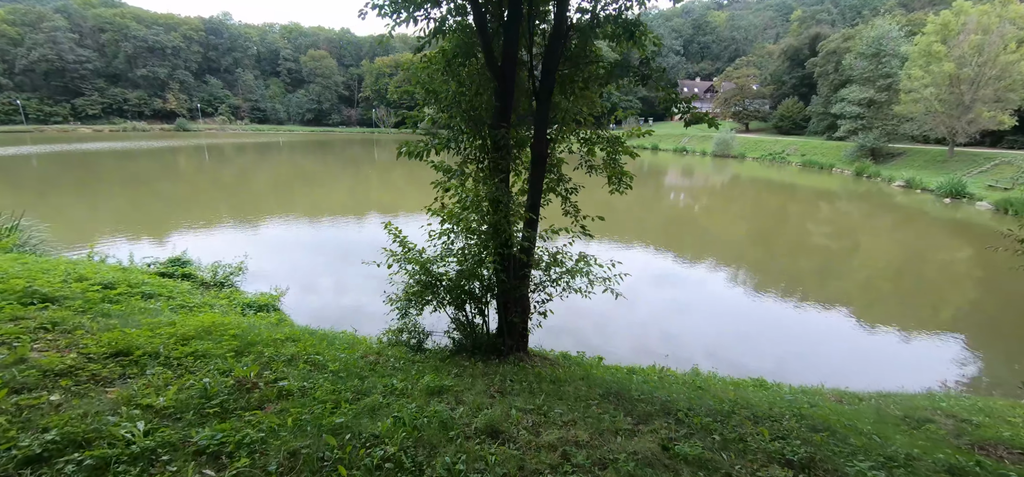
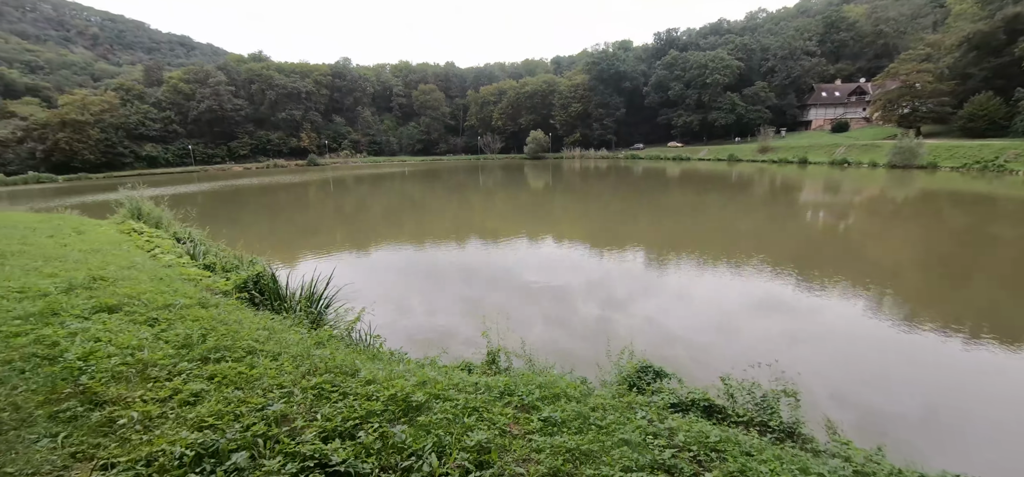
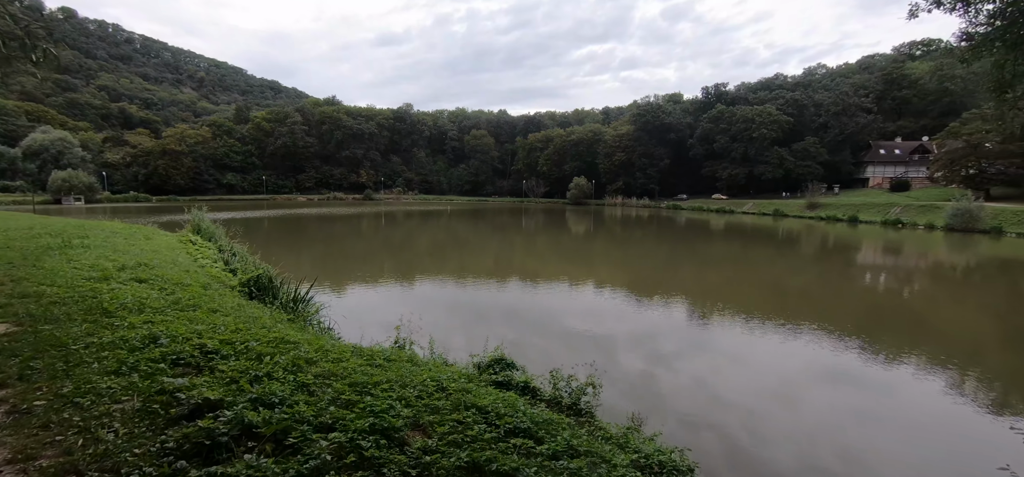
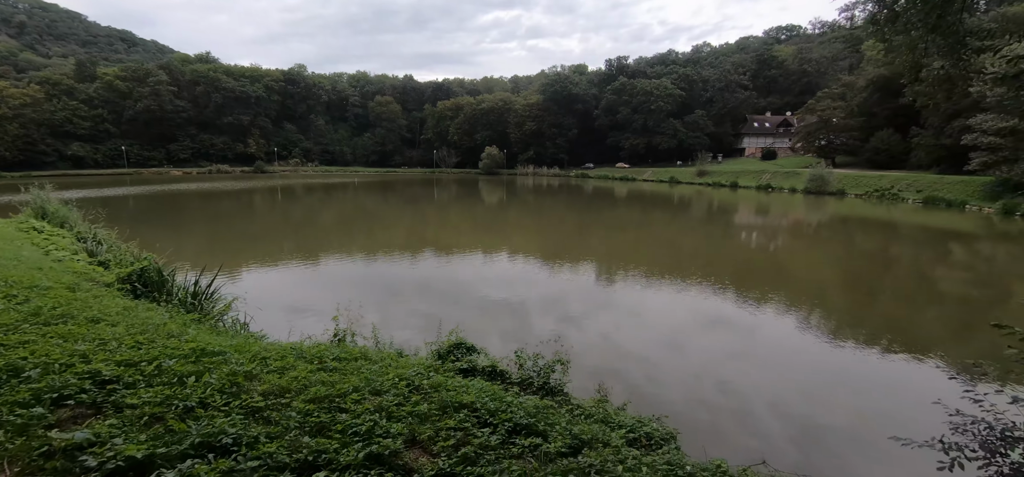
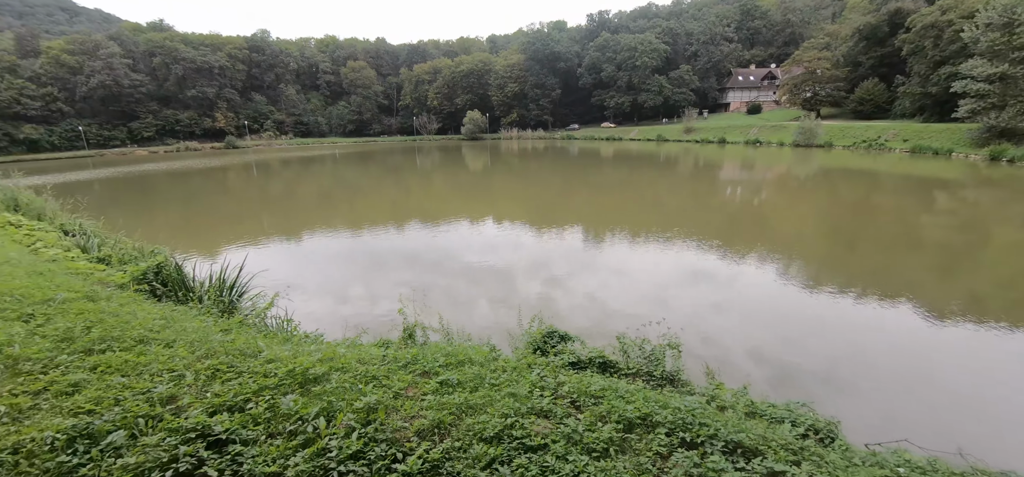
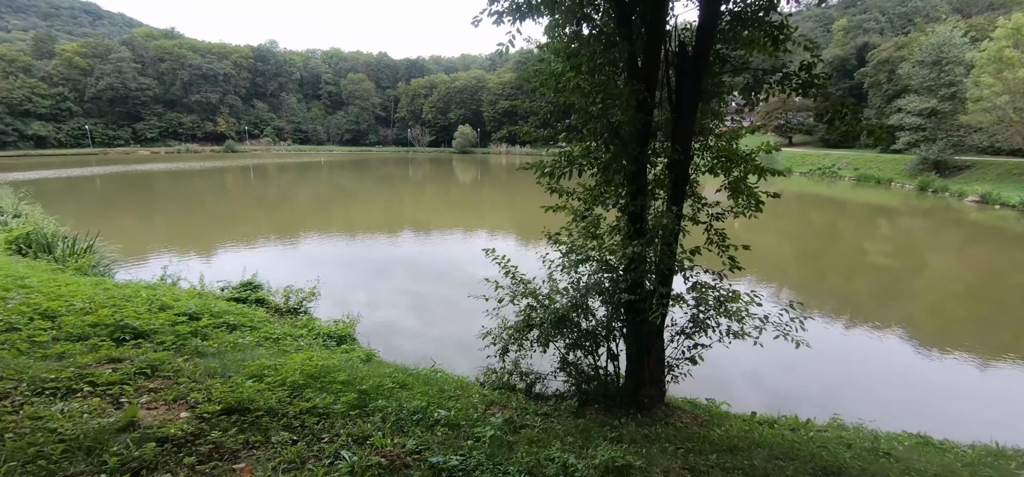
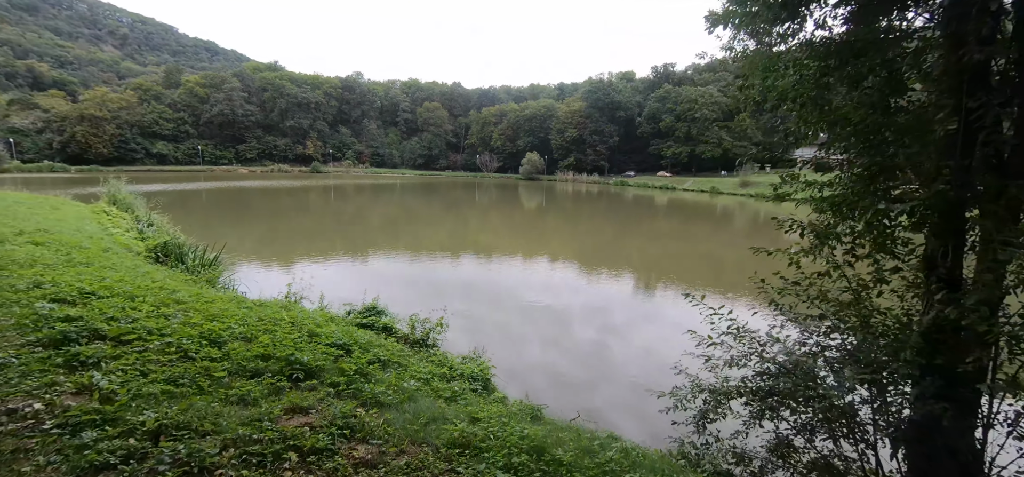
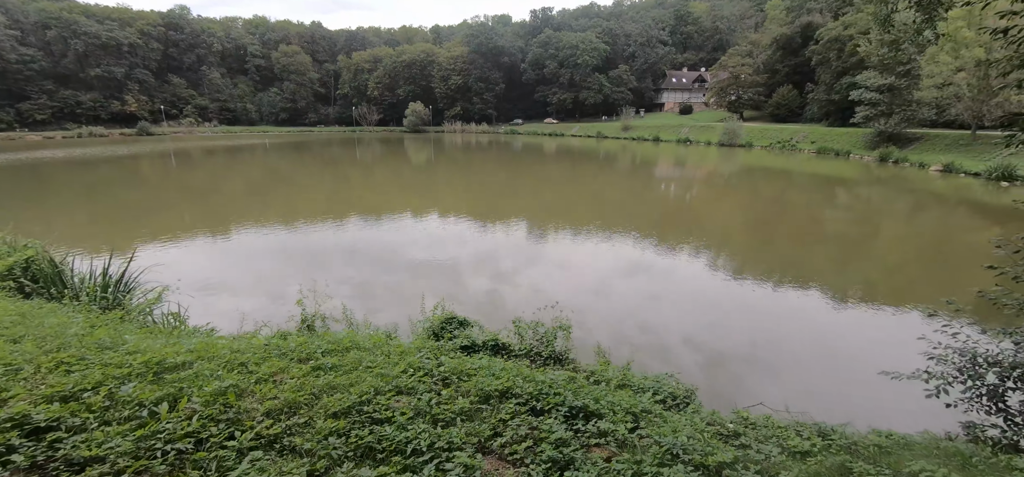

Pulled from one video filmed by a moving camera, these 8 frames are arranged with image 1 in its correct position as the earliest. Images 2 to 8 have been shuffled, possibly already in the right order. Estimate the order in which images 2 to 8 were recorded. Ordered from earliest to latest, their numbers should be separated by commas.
6, 7, 3, 4, 8, 5, 2
